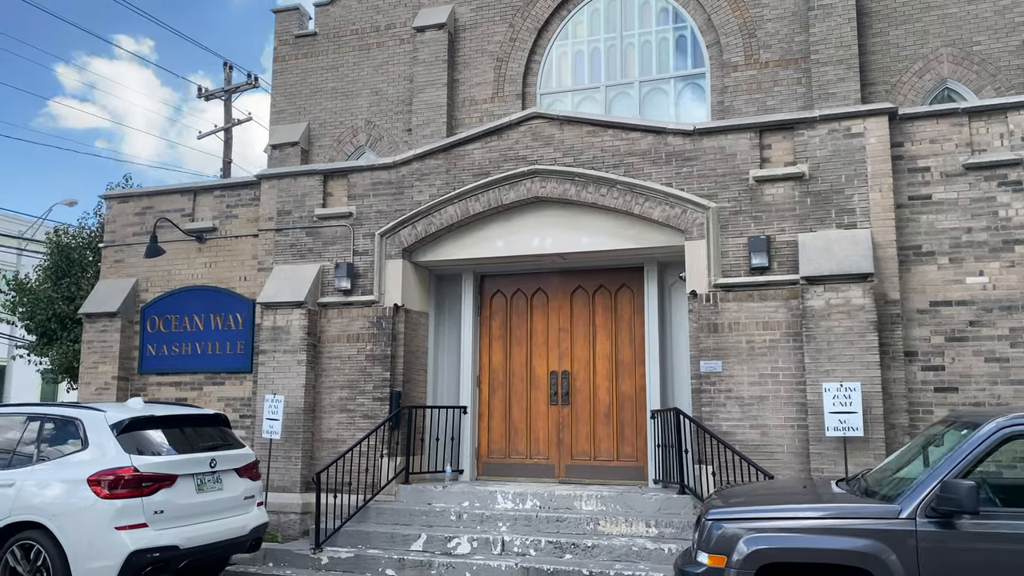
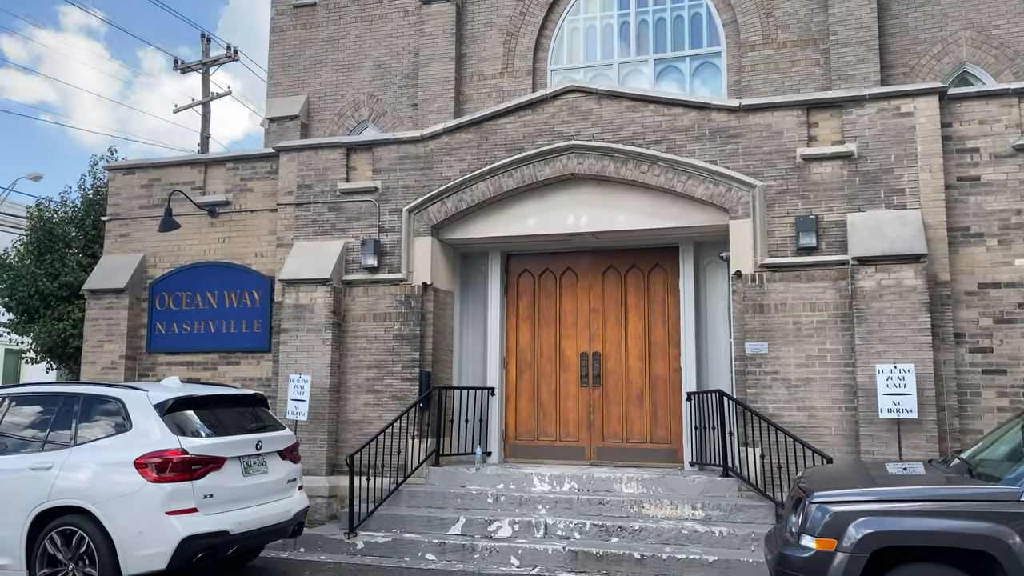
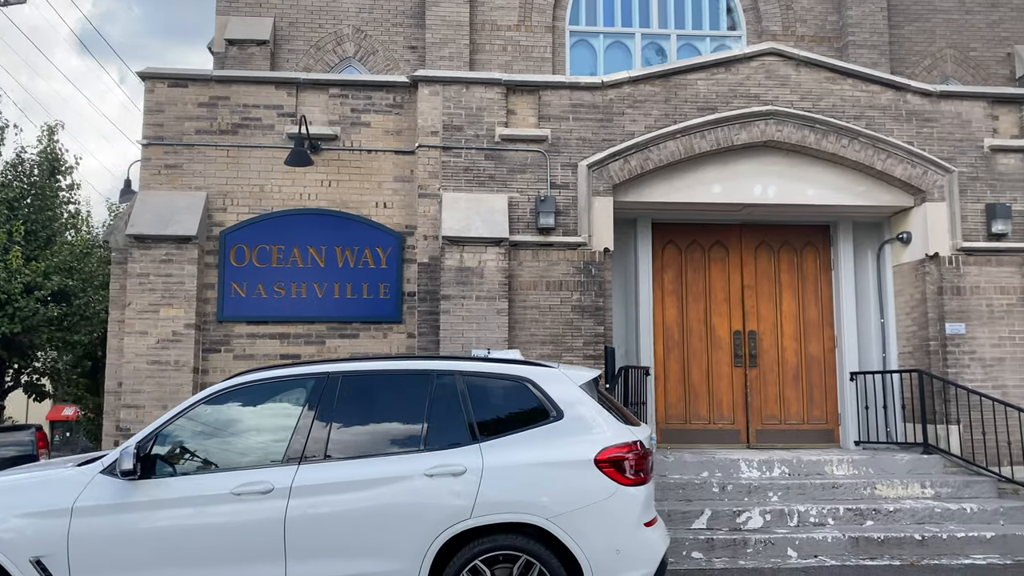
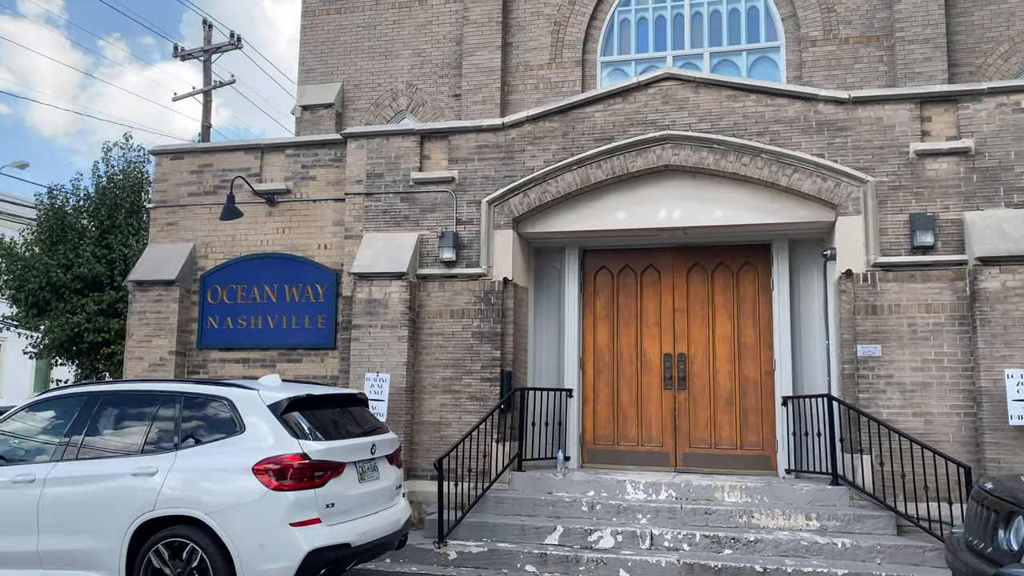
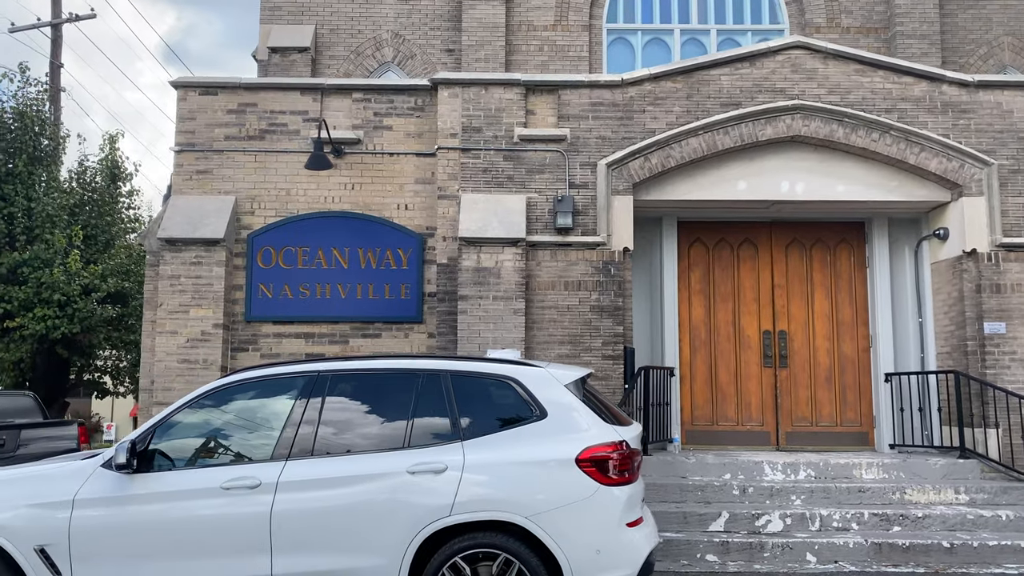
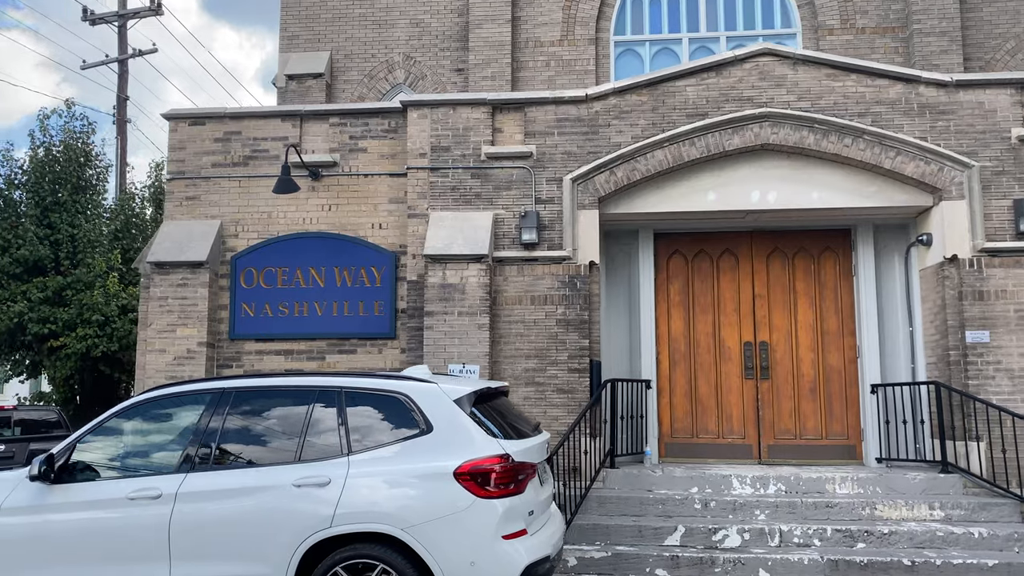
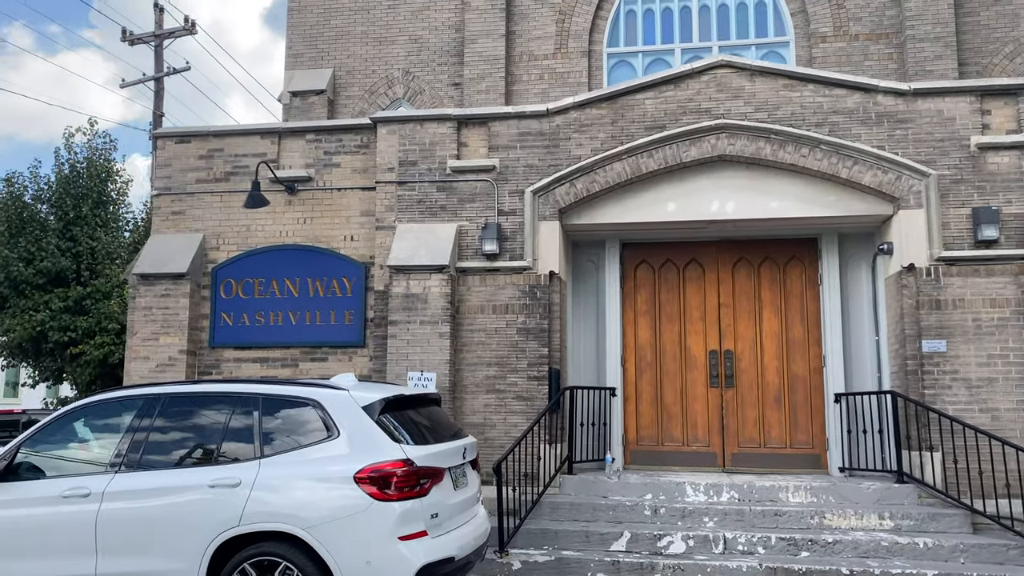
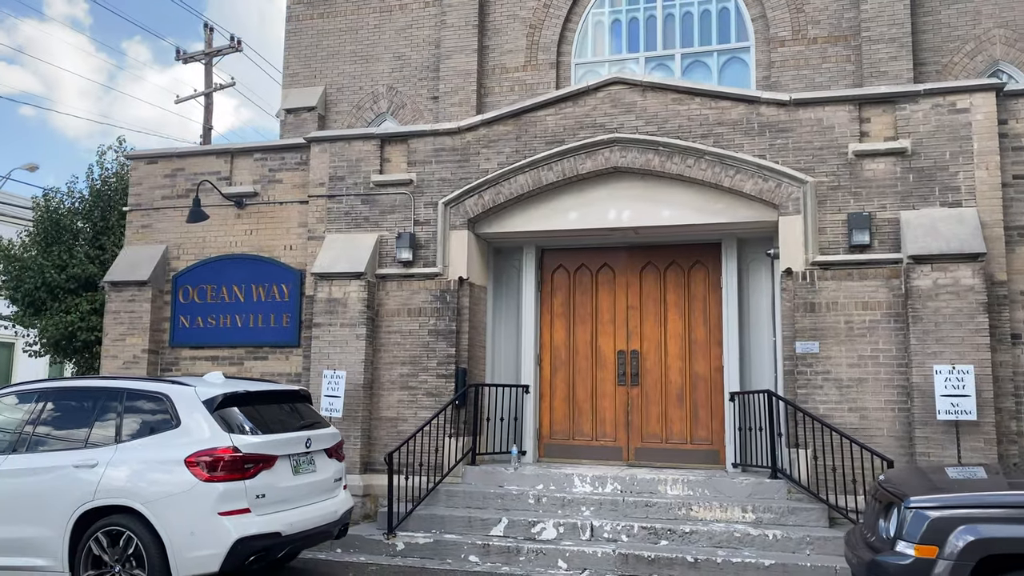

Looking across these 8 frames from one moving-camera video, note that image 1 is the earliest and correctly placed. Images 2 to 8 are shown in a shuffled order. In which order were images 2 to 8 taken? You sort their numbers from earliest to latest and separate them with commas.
2, 8, 4, 7, 6, 5, 3
